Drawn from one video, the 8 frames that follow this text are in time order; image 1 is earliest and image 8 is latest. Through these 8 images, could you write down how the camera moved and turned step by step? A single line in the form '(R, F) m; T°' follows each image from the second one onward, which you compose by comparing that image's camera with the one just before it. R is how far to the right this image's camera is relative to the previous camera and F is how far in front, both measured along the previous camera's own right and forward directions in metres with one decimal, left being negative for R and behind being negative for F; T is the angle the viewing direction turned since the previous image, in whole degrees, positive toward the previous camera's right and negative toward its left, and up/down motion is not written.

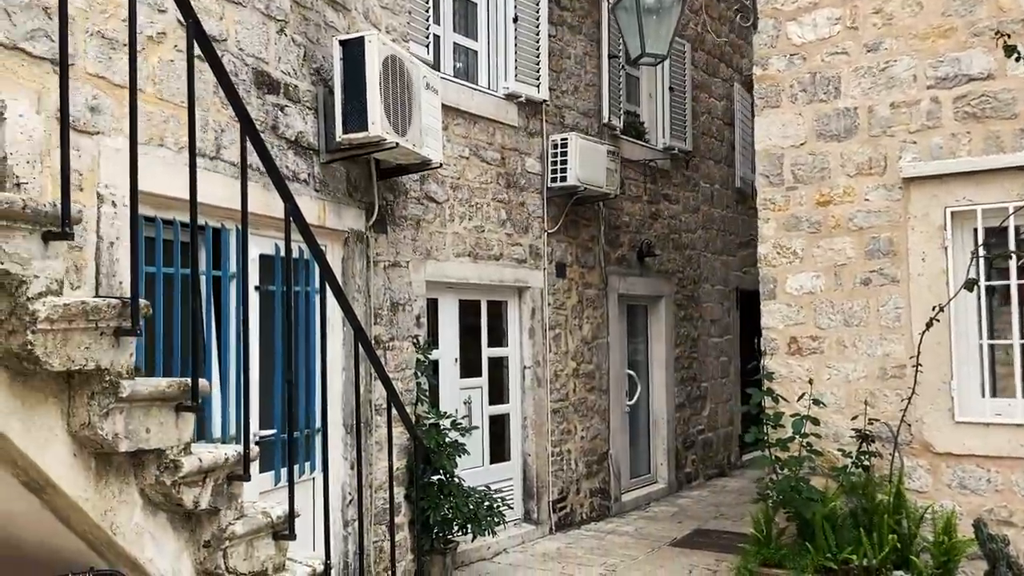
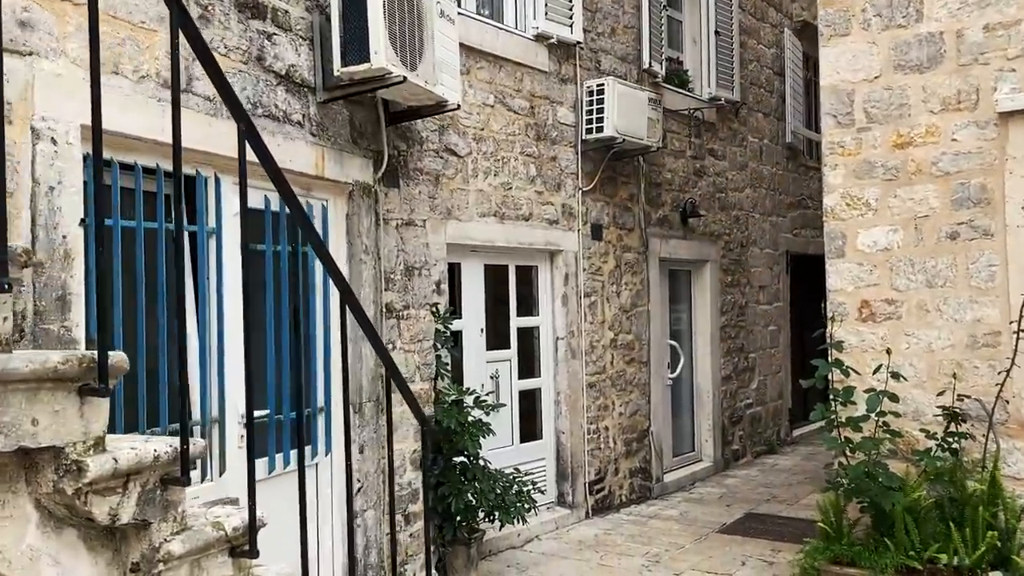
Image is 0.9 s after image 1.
(0.0, +0.5) m; -2°
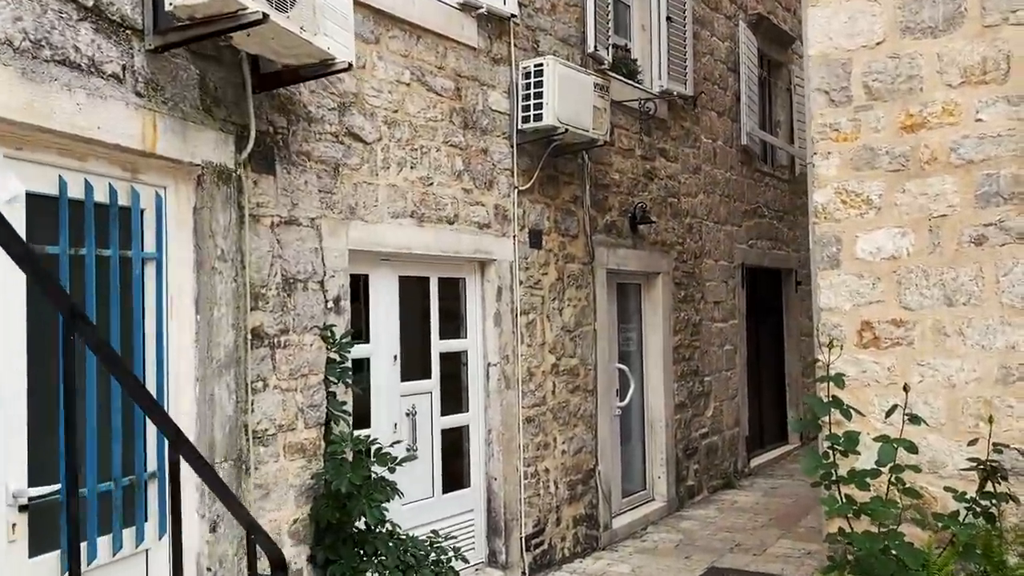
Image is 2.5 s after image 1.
(+0.1, +0.9) m; +4°
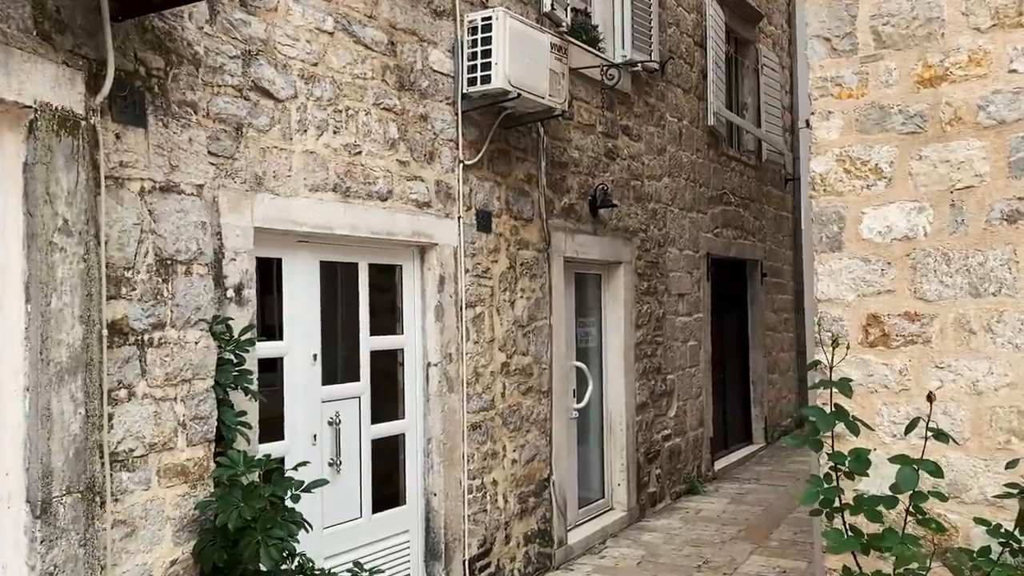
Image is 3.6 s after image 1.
(+0.1, +0.6) m; +3°
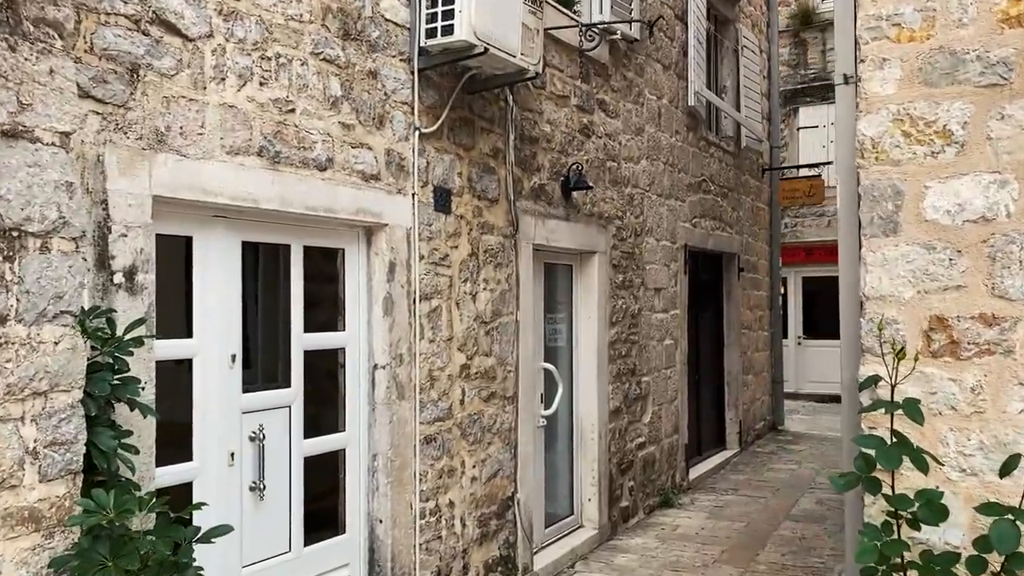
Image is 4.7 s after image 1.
(0.0, +0.6) m; +3°
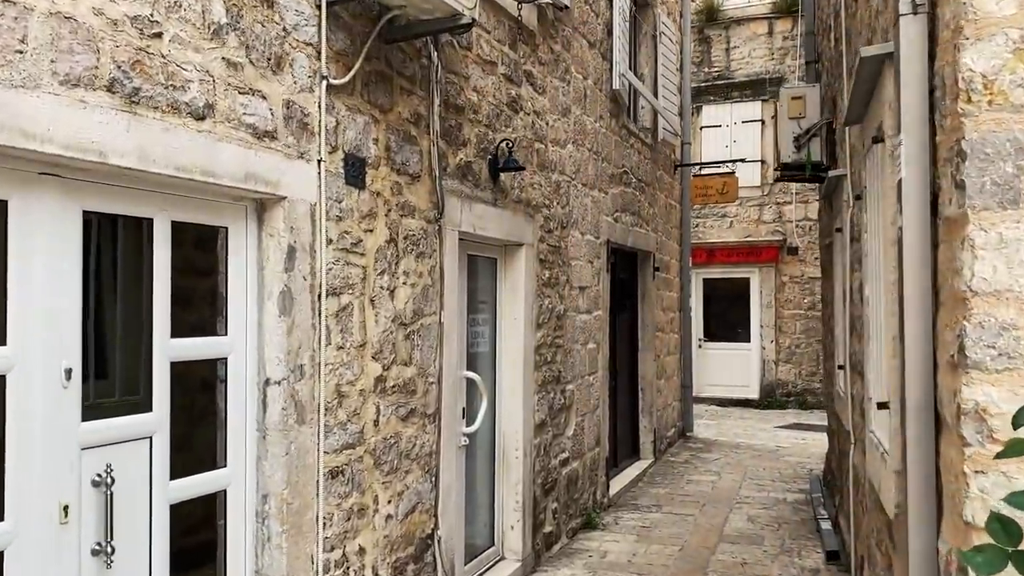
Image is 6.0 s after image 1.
(-0.2, +0.7) m; +8°
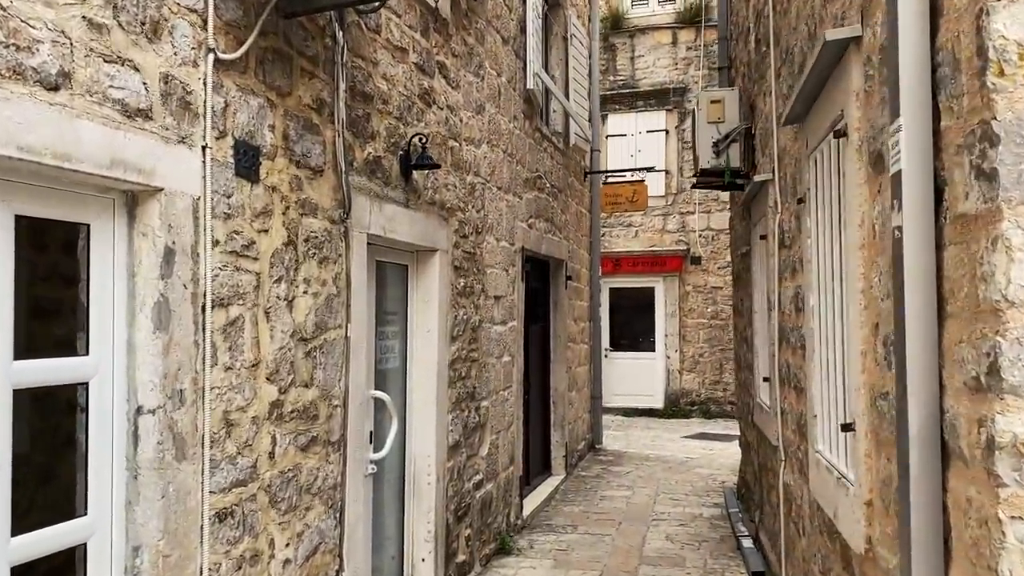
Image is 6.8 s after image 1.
(-0.1, +0.4) m; +7°
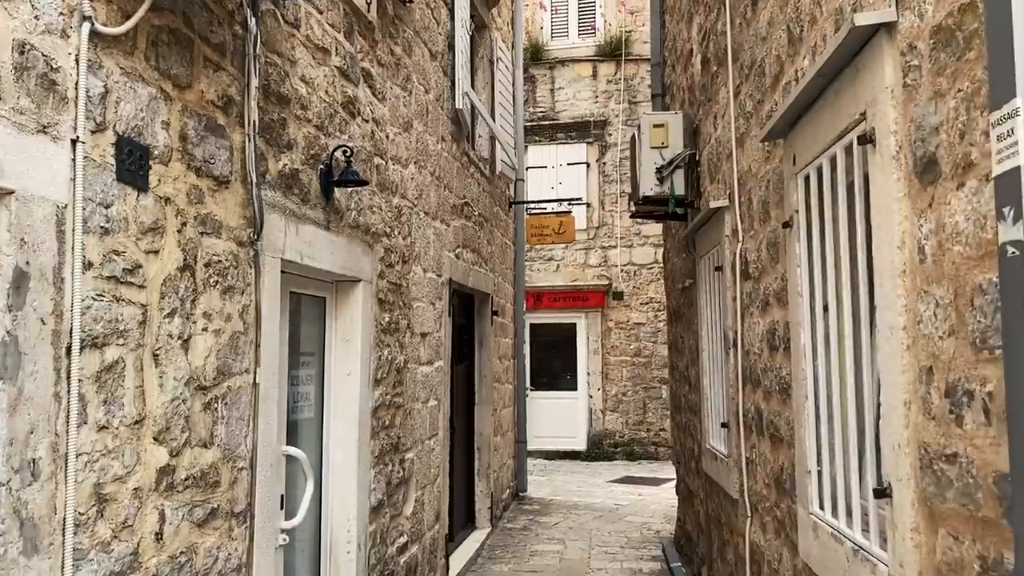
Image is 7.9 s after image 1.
(-0.1, +0.5) m; +6°
